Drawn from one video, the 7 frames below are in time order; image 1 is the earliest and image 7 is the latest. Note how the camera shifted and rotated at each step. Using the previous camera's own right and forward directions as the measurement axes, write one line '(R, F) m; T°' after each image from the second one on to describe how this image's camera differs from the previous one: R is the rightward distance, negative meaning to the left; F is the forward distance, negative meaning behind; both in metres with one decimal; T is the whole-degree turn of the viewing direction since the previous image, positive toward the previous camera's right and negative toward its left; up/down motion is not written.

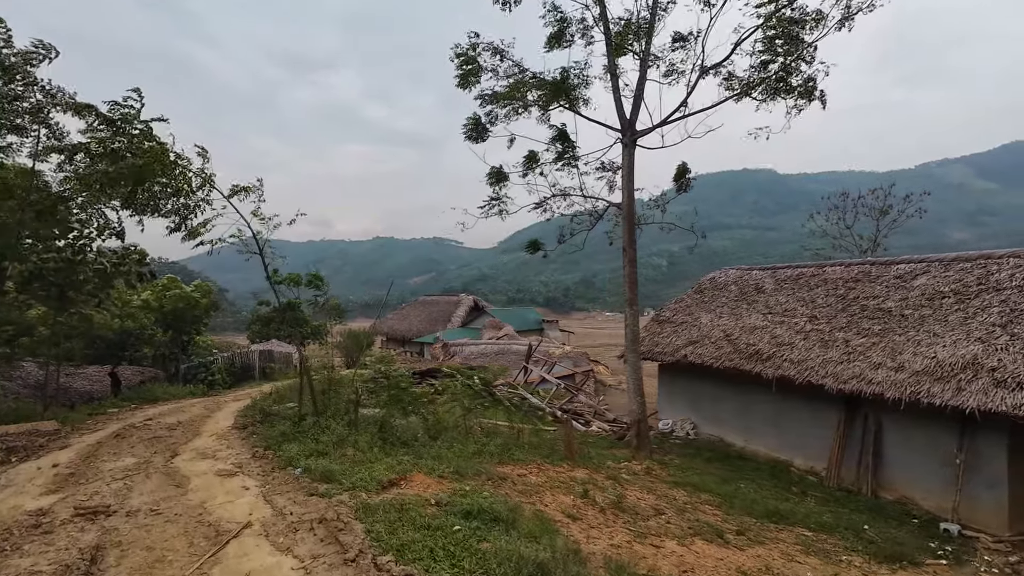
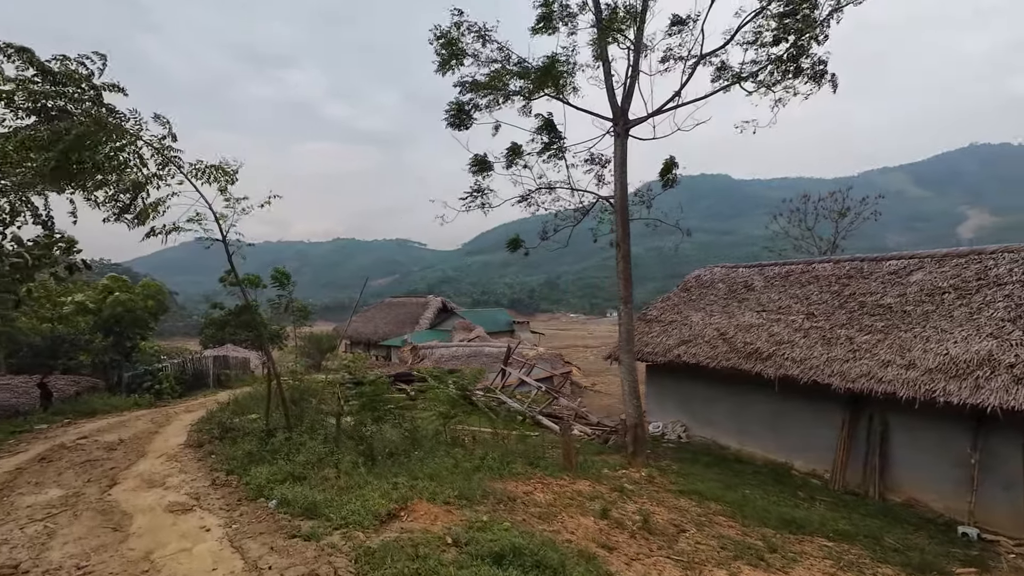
(-0.4, +0.8) m; +4°
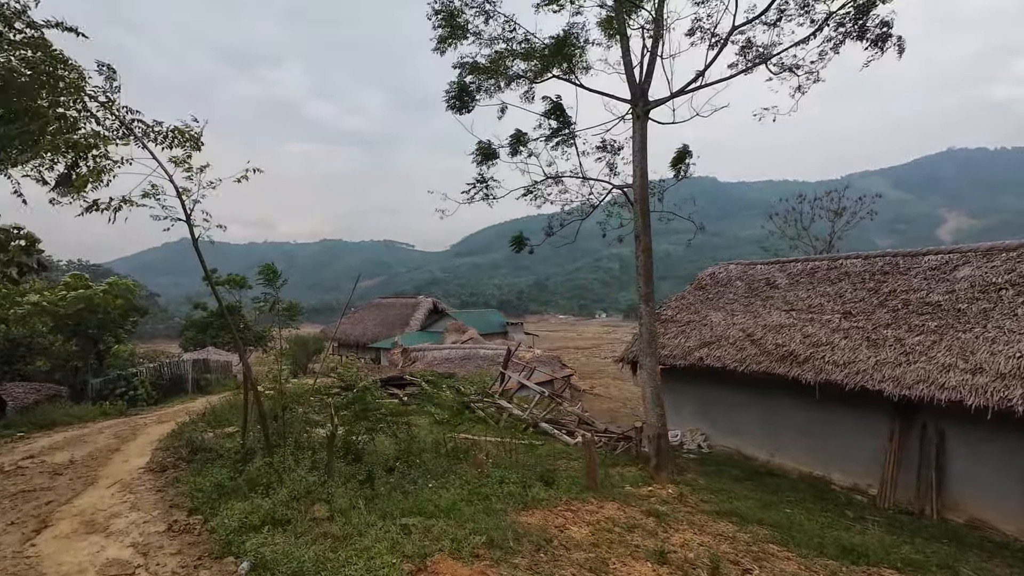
(-0.3, +1.0) m; +1°
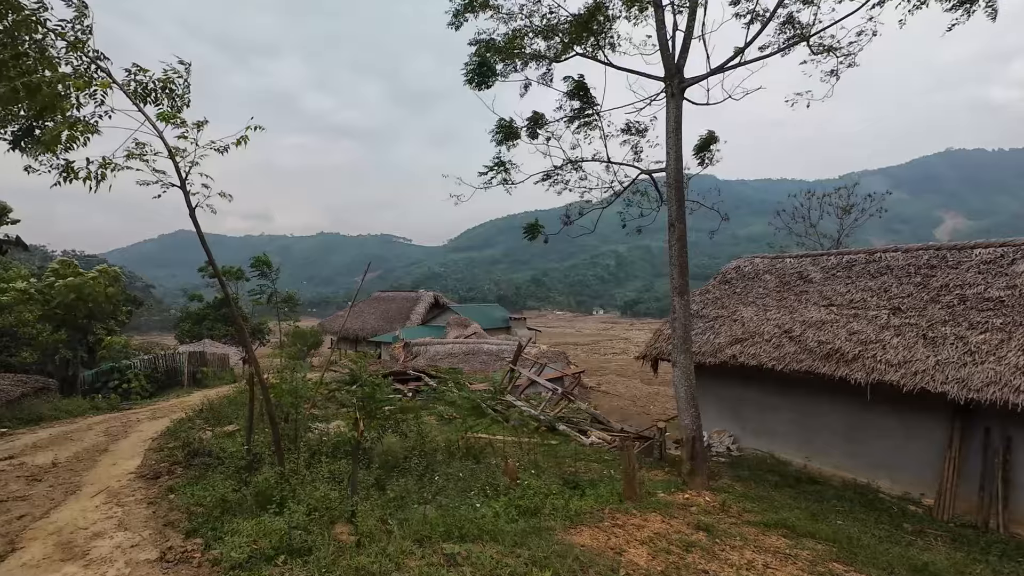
(-0.4, +0.7) m; 0°
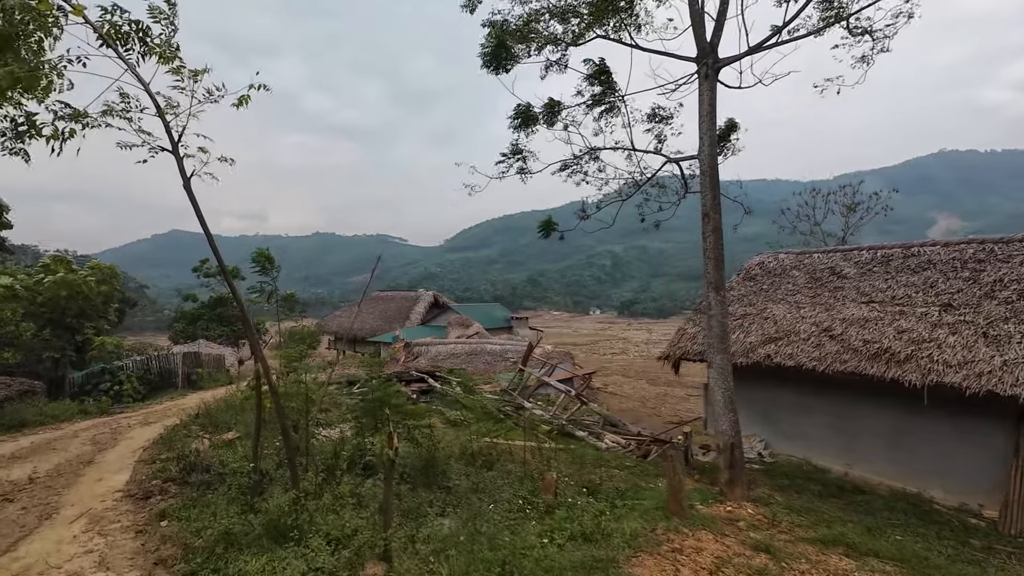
(-0.4, +0.6) m; 0°
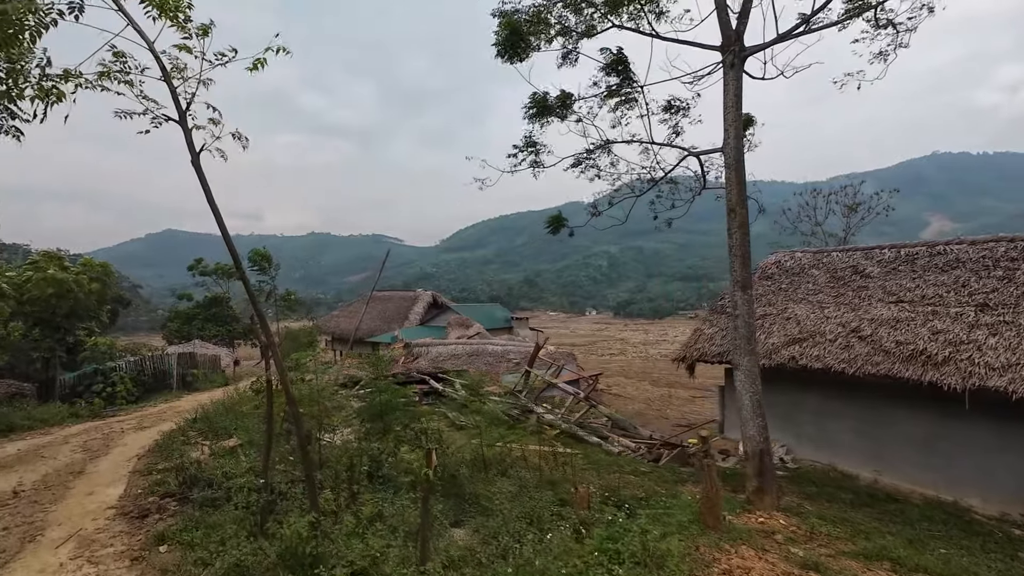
(-0.3, +0.4) m; 0°
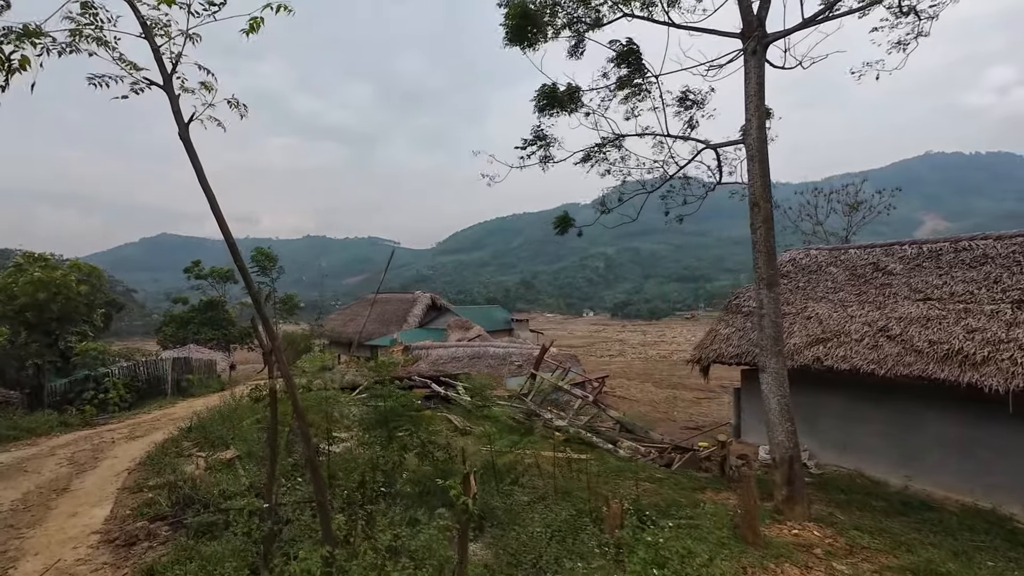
(-0.2, +0.4) m; 0°
